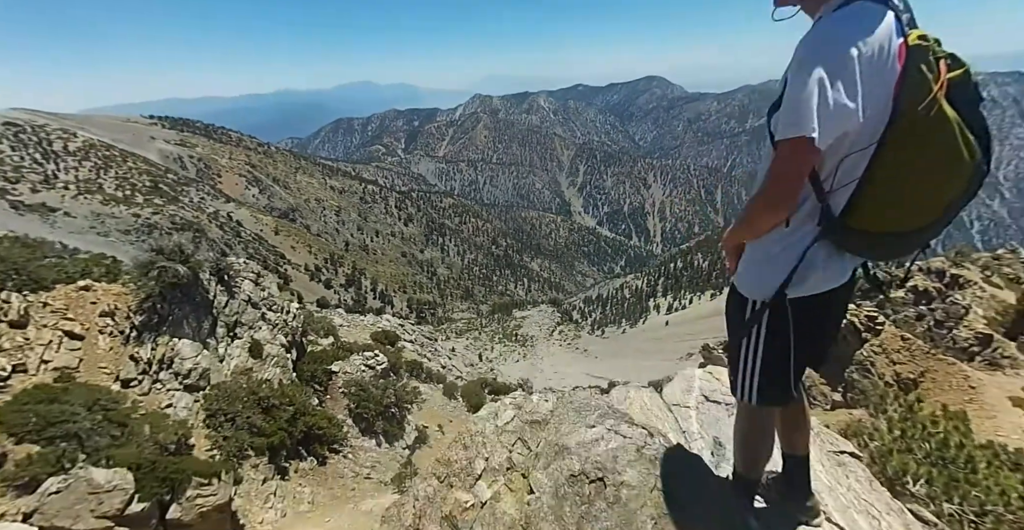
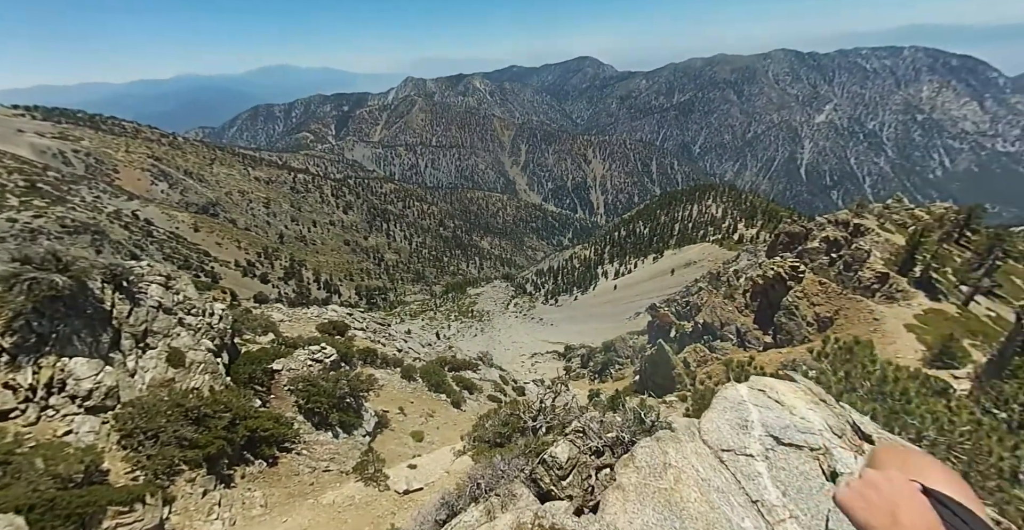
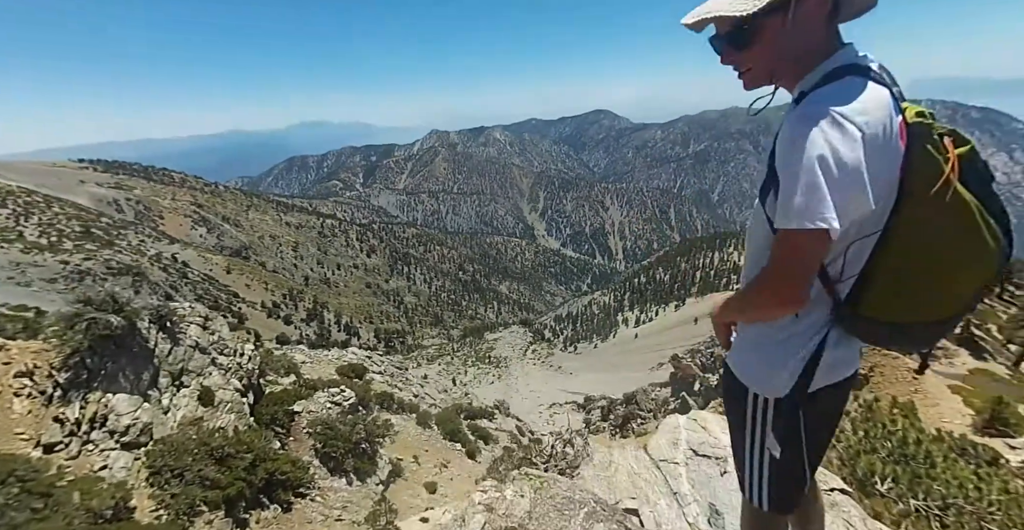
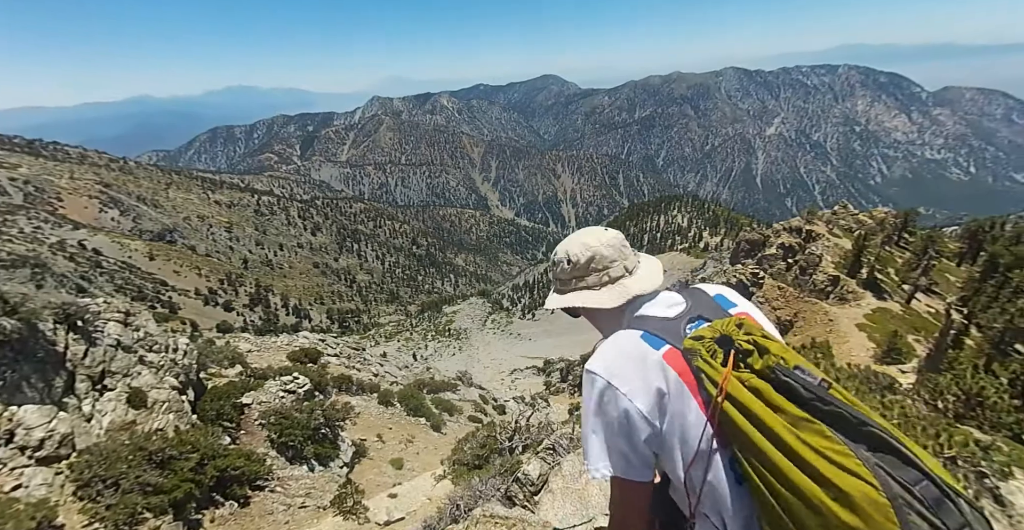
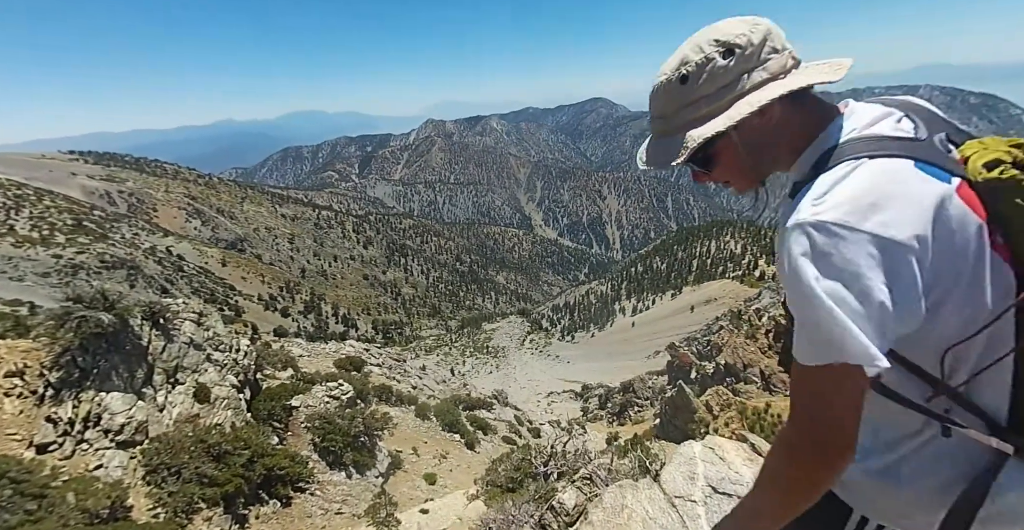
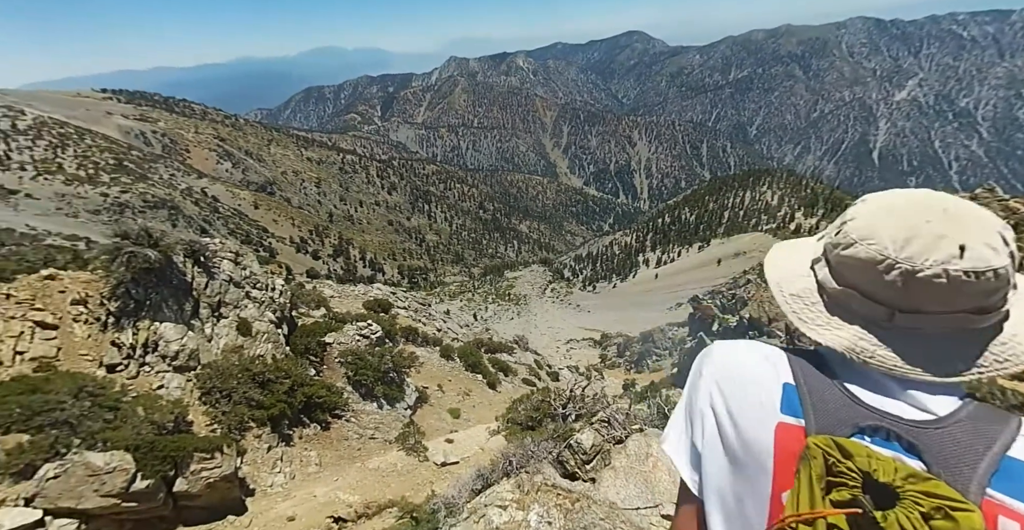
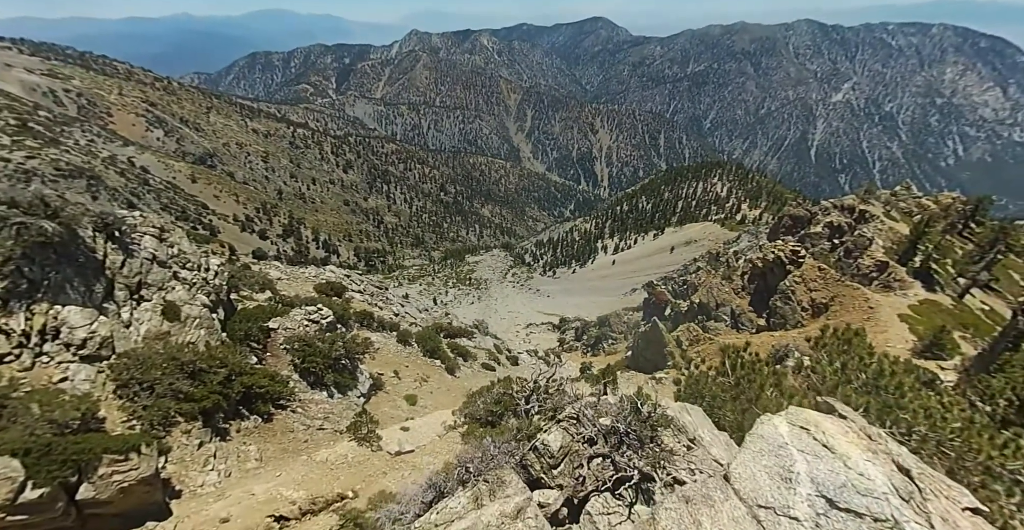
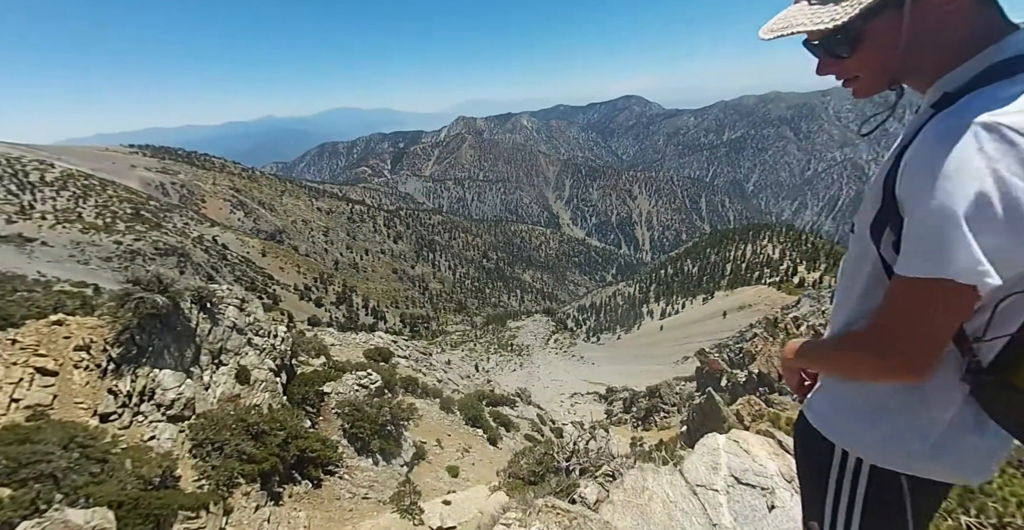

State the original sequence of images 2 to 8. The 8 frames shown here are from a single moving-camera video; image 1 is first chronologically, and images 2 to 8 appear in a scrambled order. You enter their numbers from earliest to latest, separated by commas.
3, 8, 5, 4, 6, 2, 7
